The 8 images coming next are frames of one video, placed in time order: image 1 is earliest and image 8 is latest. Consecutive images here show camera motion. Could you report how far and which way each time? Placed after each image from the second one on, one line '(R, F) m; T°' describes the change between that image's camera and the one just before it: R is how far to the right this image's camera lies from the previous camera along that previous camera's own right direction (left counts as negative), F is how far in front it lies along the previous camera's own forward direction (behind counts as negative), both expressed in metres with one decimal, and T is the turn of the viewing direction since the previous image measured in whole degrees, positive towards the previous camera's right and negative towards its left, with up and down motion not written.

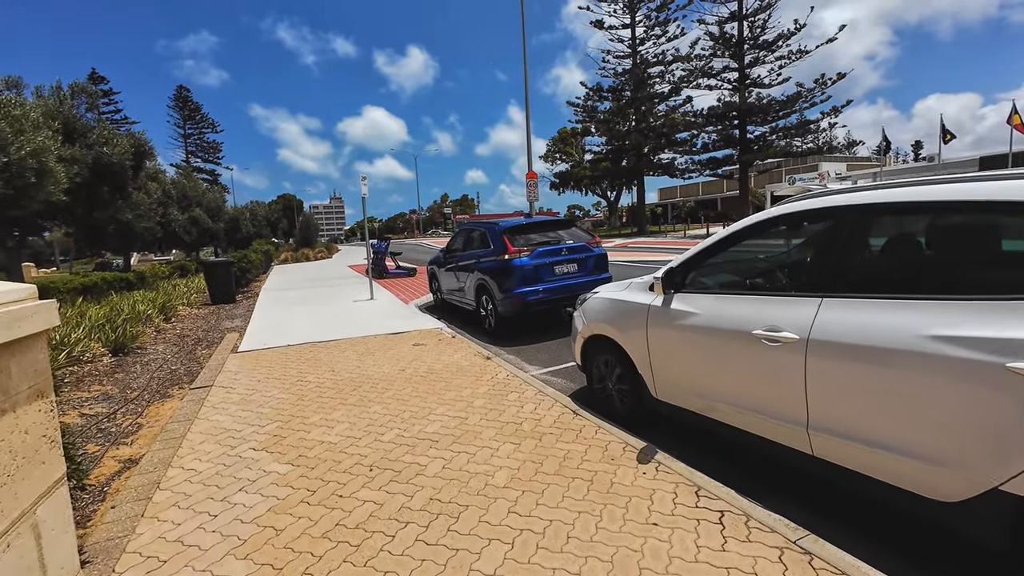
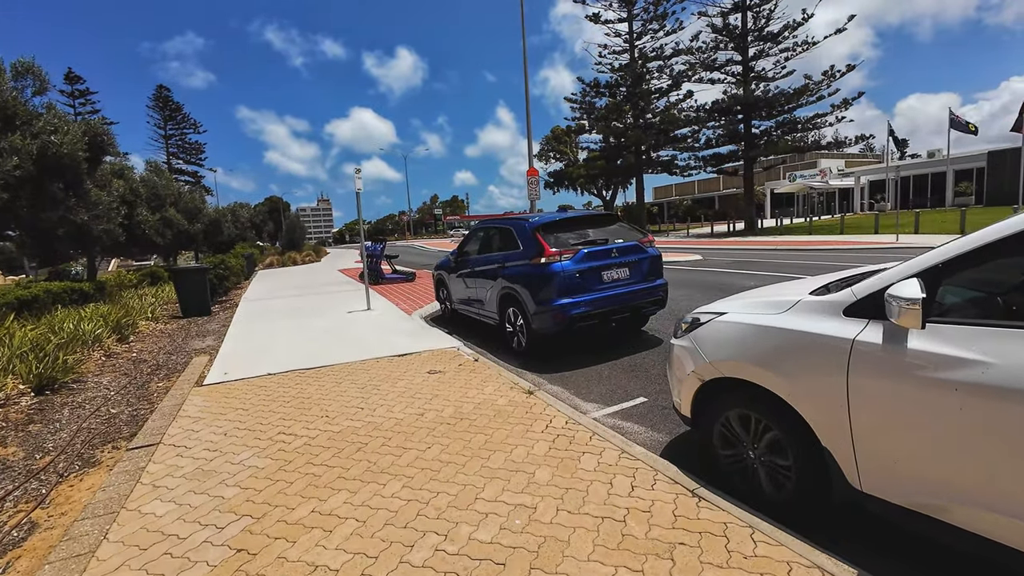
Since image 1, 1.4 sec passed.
(-0.6, +1.5) m; +1°
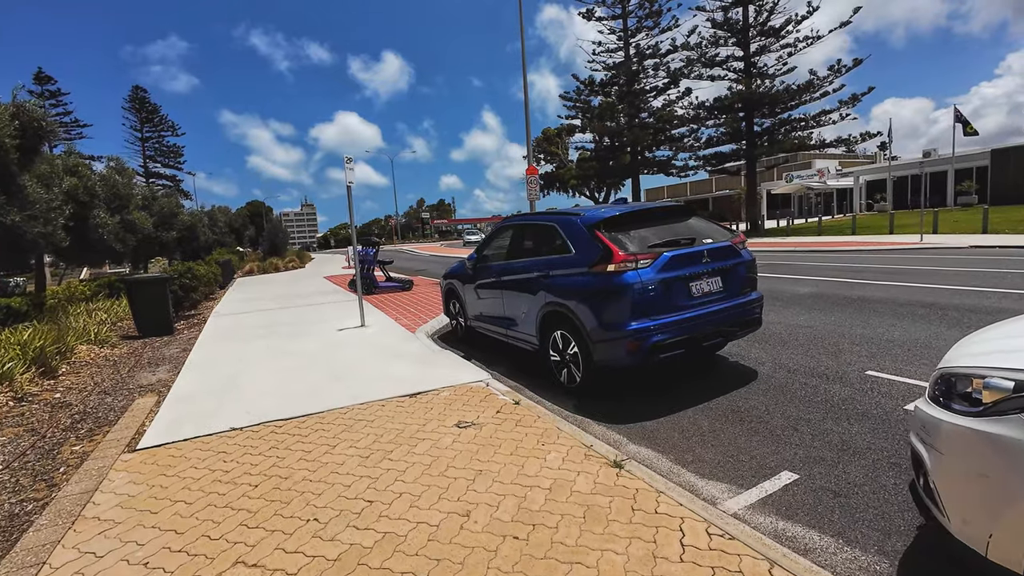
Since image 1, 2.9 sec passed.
(-0.6, +1.6) m; +2°
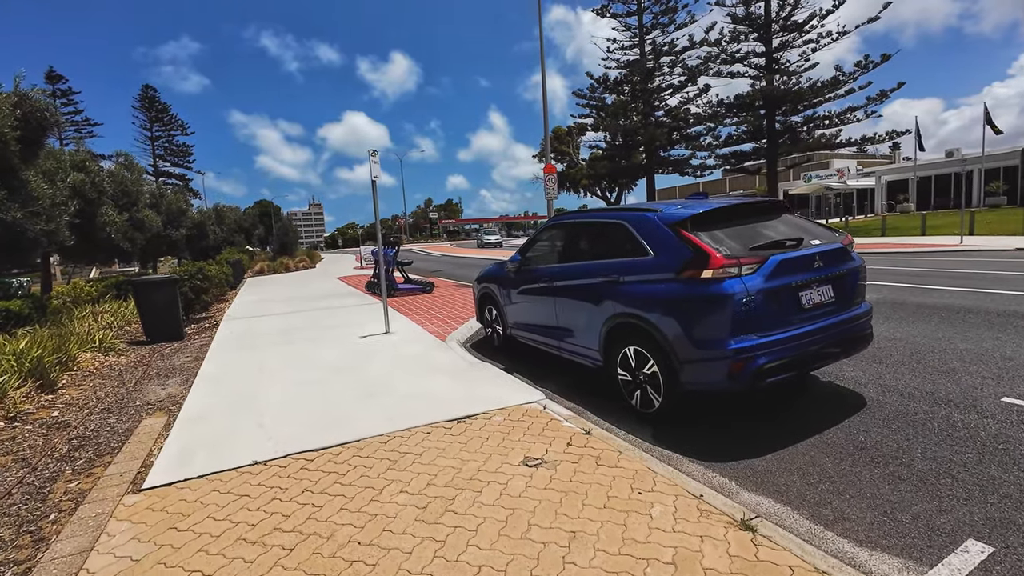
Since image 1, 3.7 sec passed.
(-0.5, +0.7) m; -1°
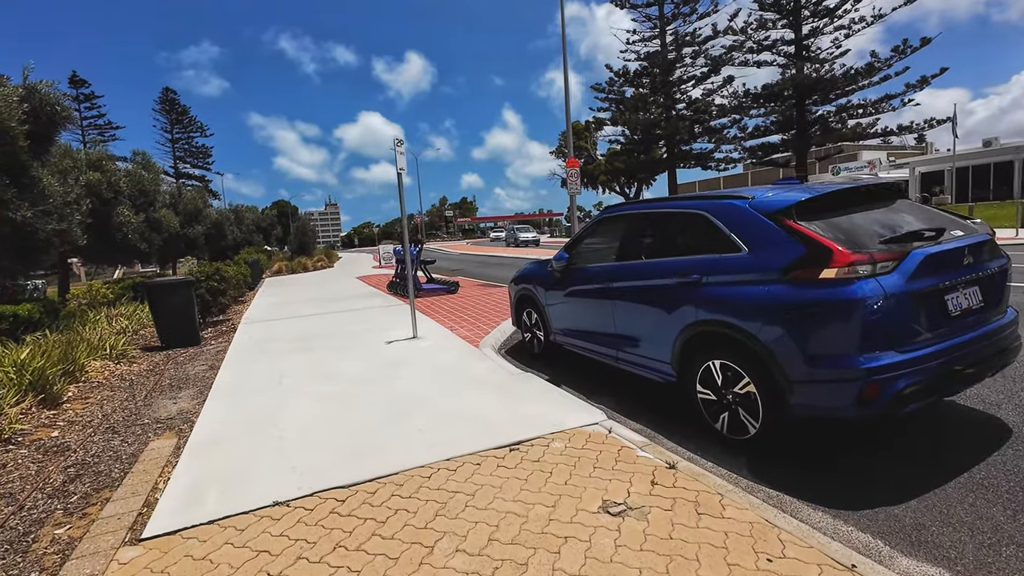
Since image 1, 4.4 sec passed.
(-0.4, +0.7) m; -2°
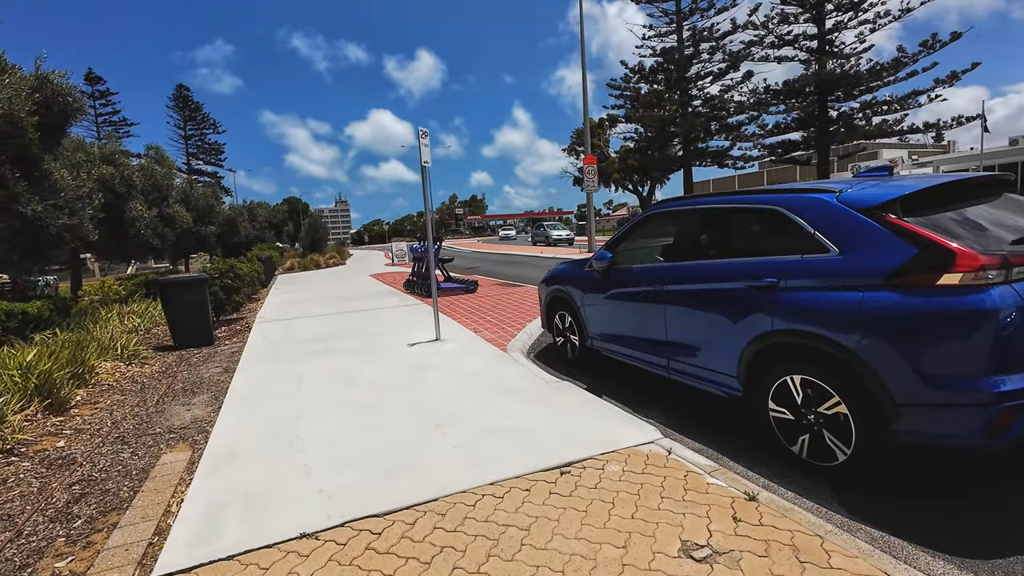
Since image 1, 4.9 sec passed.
(-0.3, +0.4) m; -1°
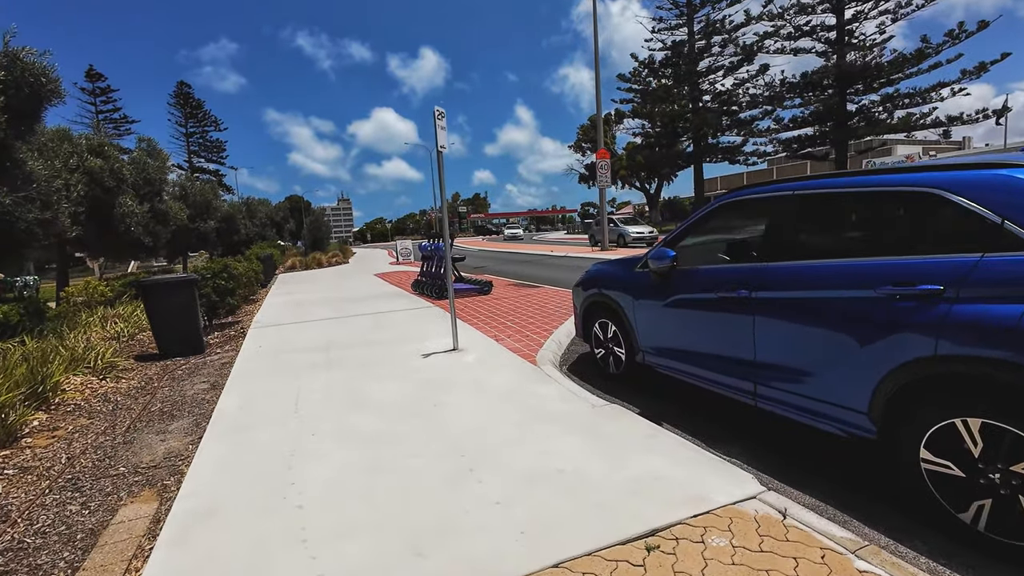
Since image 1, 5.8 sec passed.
(-0.3, +0.9) m; 0°
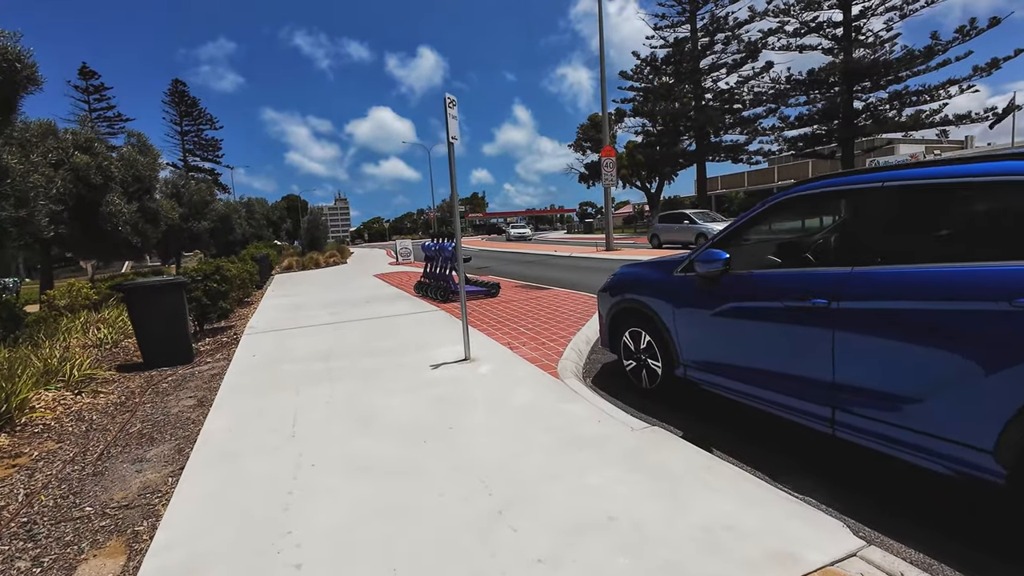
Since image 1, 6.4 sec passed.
(-0.2, +0.5) m; 0°
